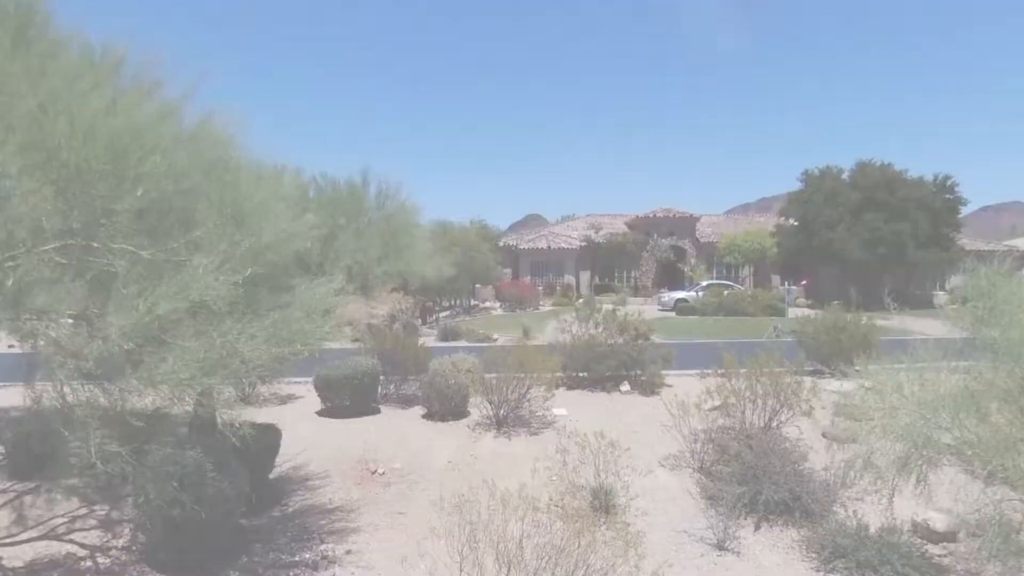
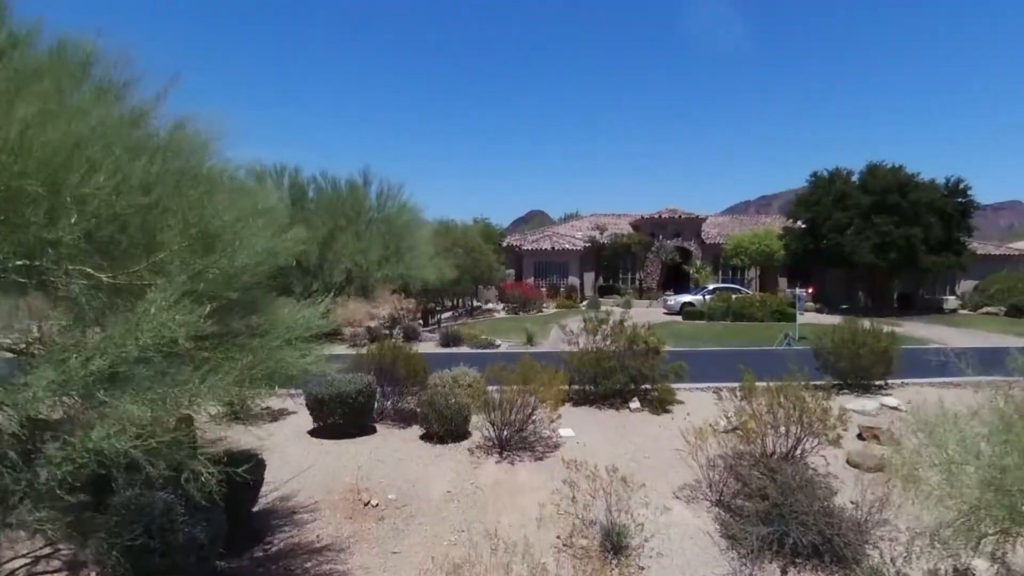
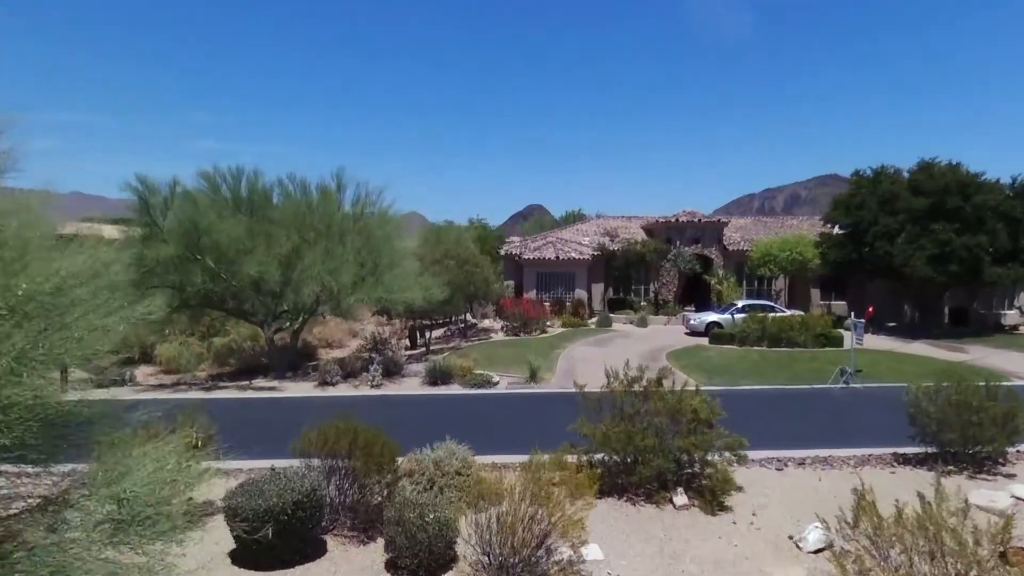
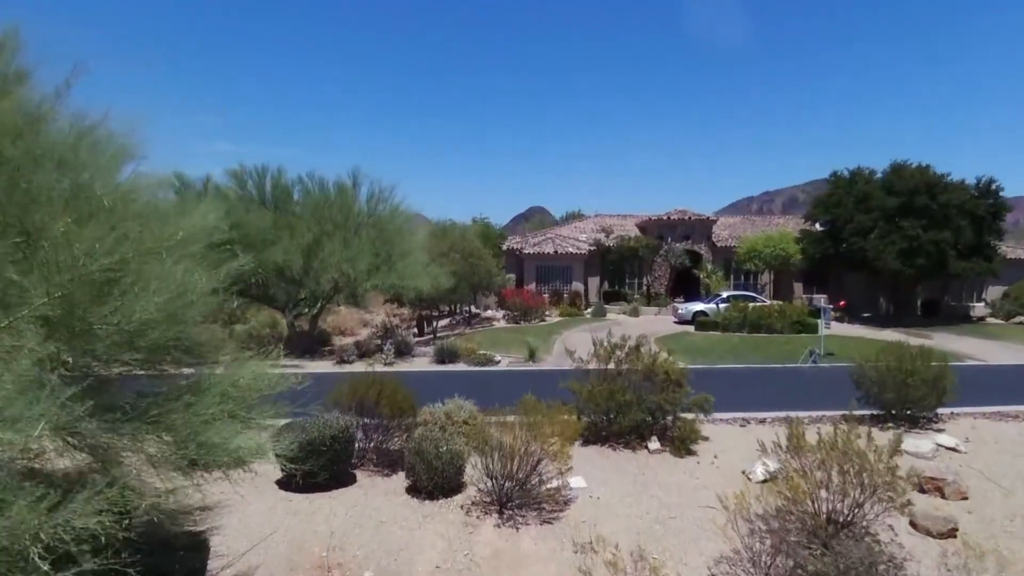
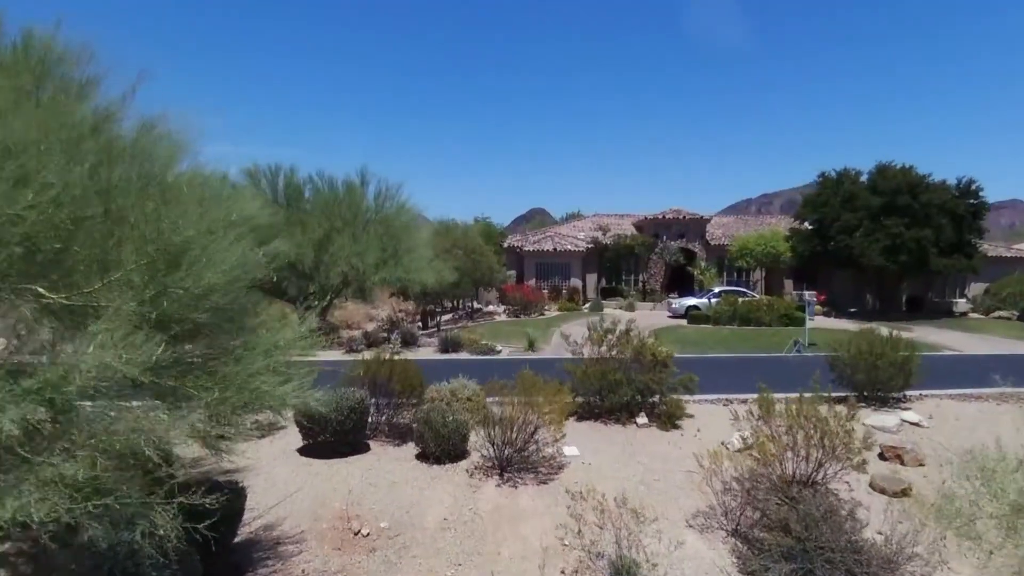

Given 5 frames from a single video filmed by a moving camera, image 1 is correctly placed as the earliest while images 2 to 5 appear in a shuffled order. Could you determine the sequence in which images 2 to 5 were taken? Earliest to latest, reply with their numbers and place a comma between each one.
2, 5, 4, 3
